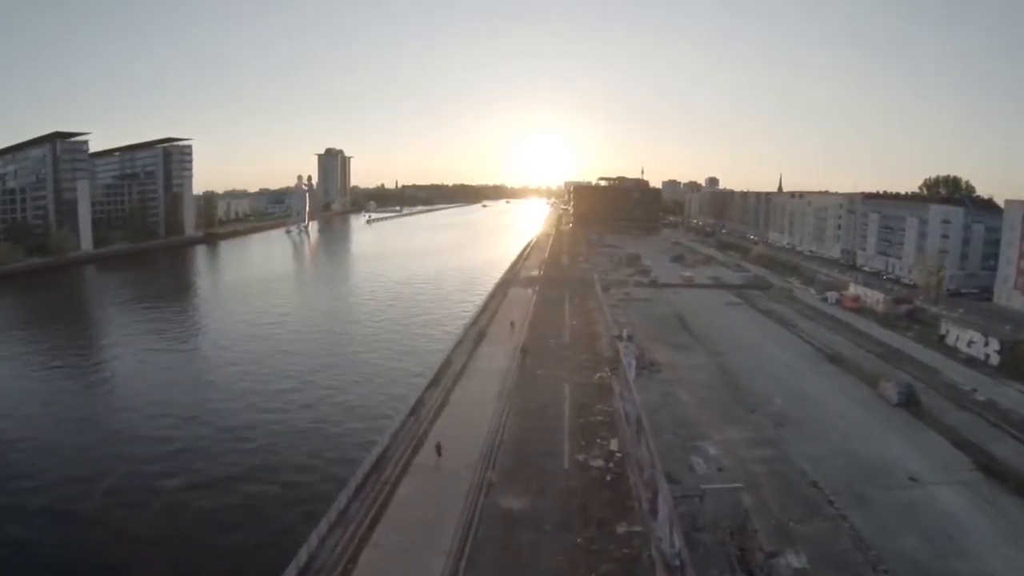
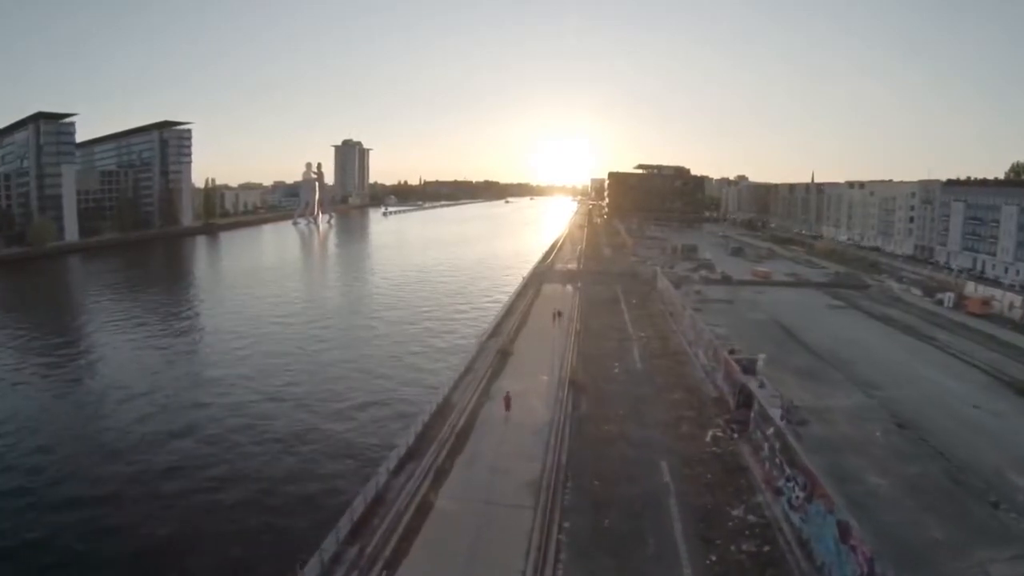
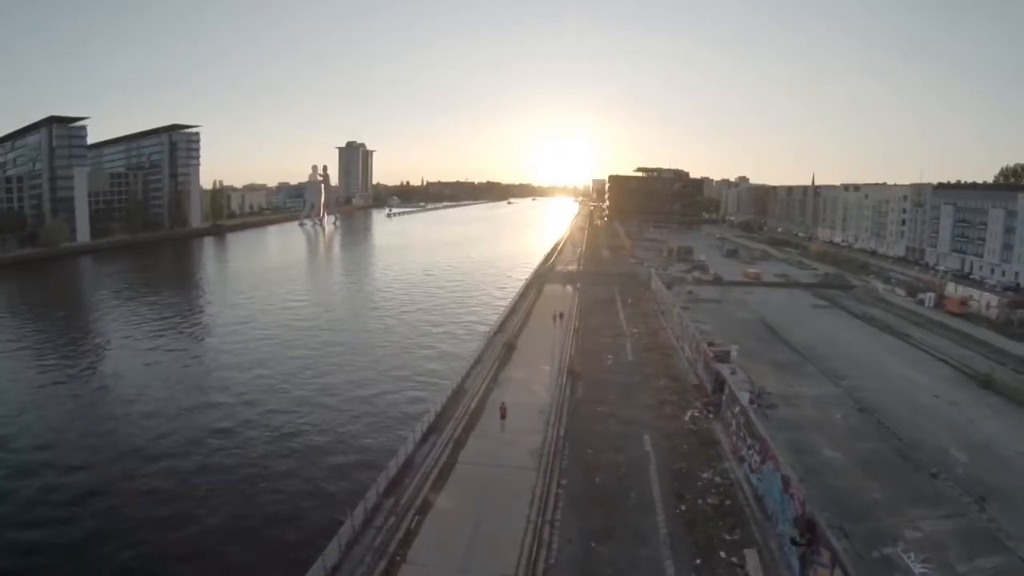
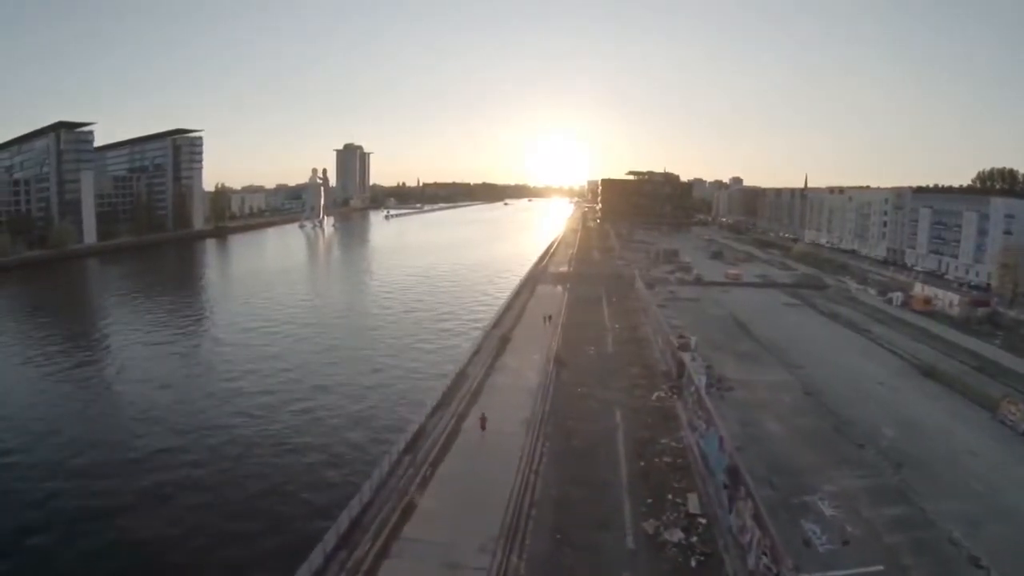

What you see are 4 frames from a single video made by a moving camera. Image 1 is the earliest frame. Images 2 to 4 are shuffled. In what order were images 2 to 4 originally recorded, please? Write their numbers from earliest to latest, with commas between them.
4, 3, 2
